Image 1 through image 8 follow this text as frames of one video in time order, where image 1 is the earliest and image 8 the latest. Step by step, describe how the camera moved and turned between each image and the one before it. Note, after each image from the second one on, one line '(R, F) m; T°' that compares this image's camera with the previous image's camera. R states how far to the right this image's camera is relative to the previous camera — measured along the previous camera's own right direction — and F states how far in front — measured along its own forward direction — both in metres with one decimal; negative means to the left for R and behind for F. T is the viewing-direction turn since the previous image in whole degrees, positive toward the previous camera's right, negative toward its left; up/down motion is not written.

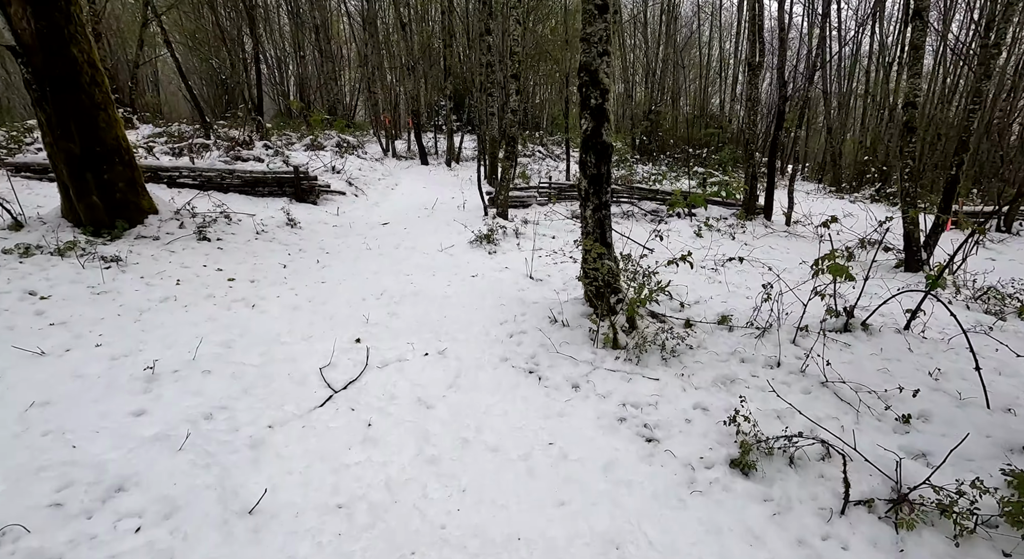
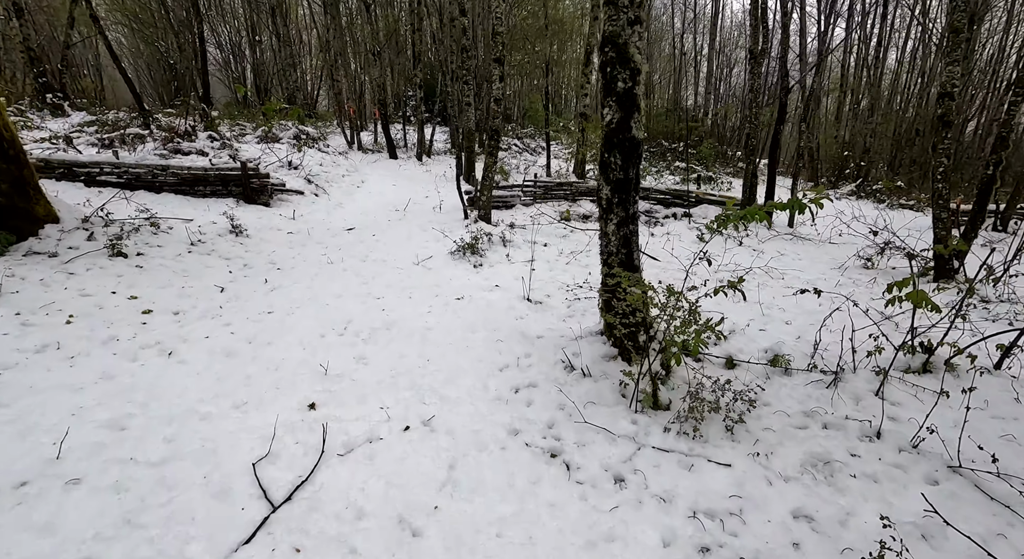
(-0.3, +1.5) m; +3°
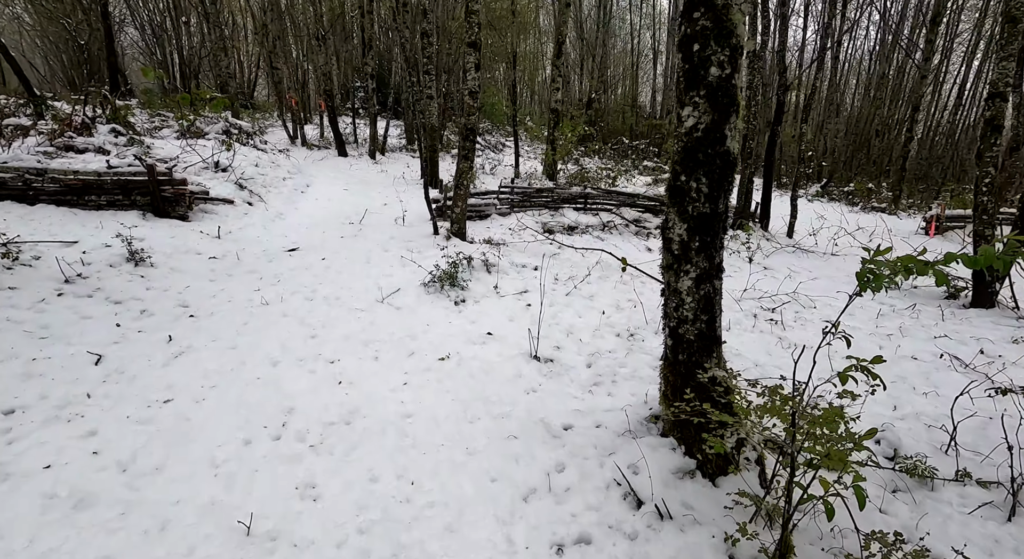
(-0.5, +1.8) m; +5°
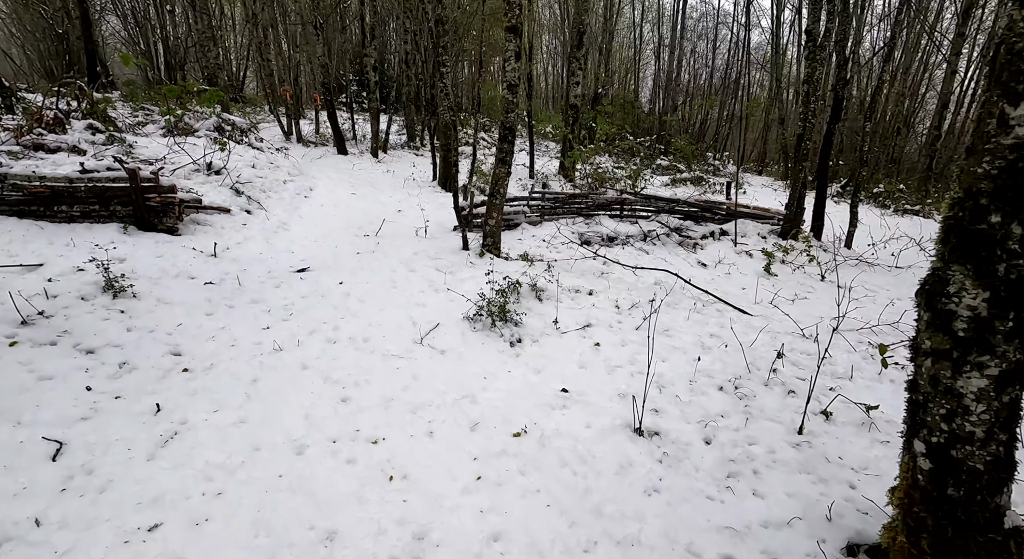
(-0.8, +1.3) m; +1°
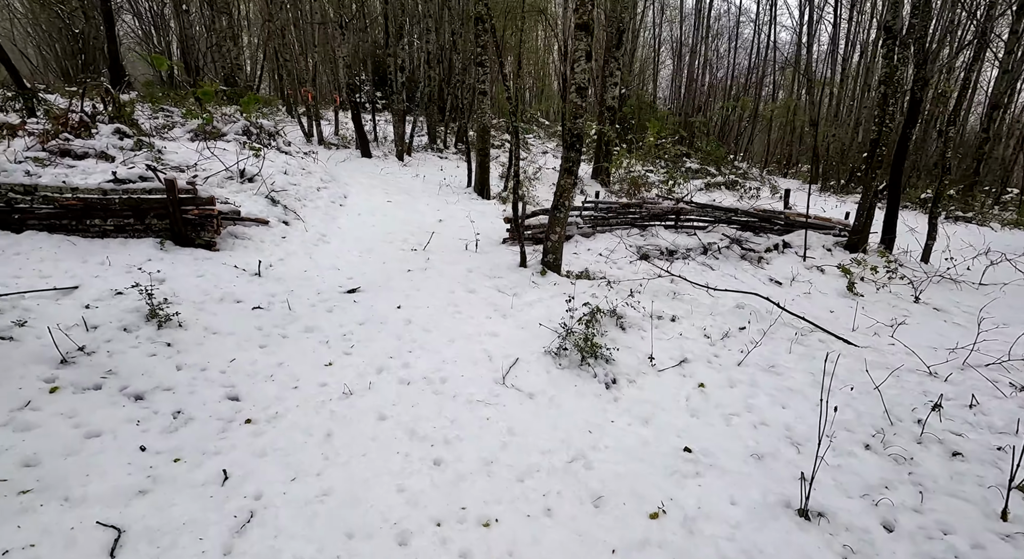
(-0.8, +0.7) m; -1°
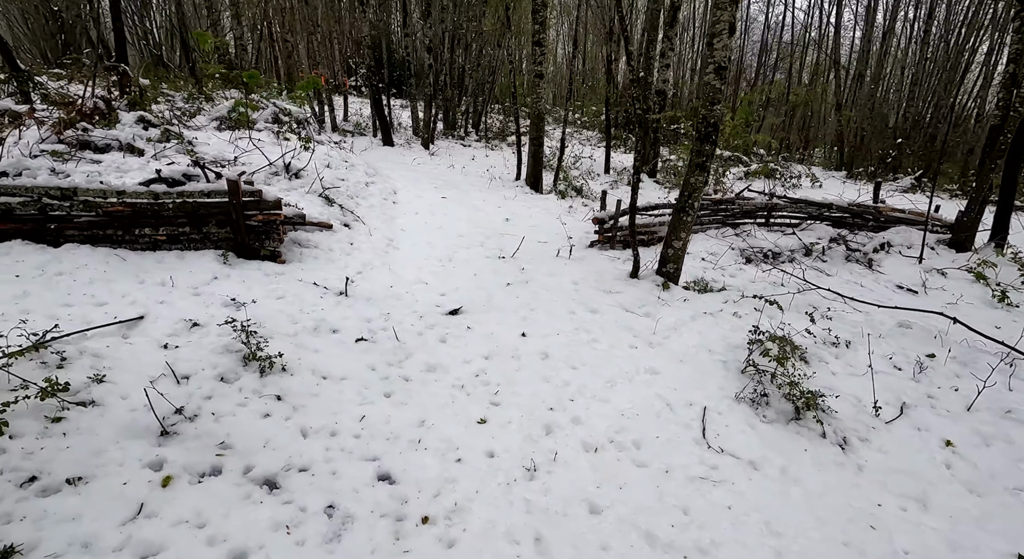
(-1.5, +1.1) m; +1°
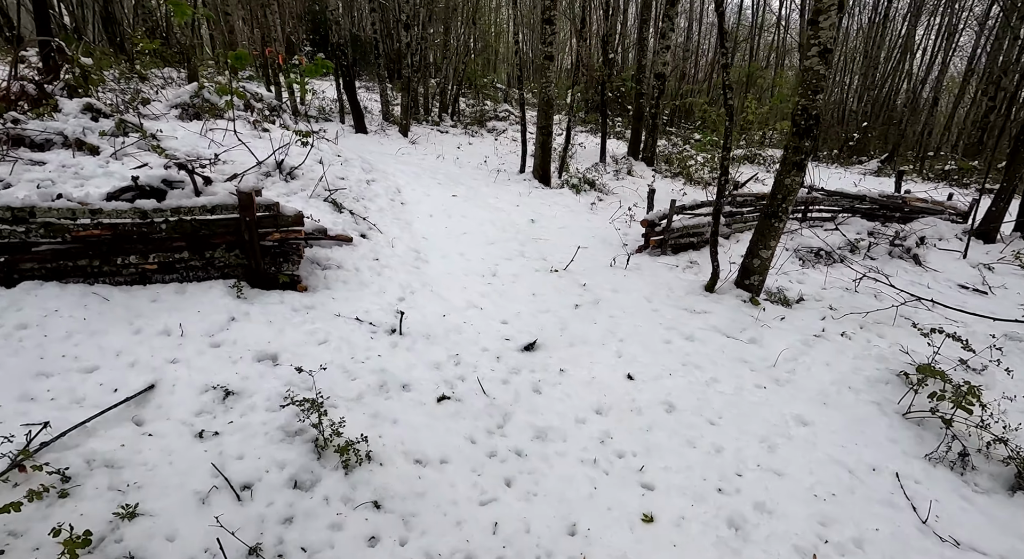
(-1.2, +1.1) m; +5°
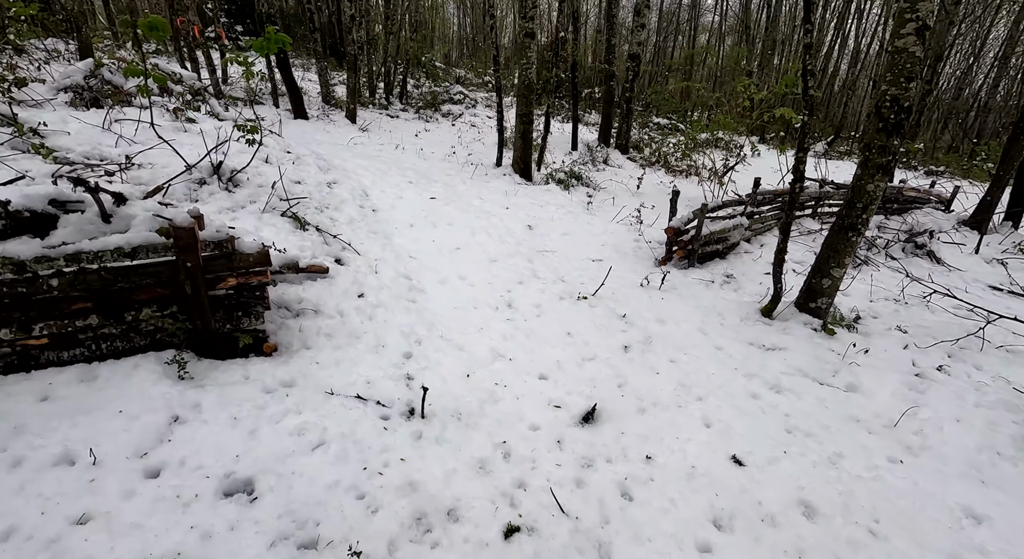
(-0.8, +1.4) m; +6°
